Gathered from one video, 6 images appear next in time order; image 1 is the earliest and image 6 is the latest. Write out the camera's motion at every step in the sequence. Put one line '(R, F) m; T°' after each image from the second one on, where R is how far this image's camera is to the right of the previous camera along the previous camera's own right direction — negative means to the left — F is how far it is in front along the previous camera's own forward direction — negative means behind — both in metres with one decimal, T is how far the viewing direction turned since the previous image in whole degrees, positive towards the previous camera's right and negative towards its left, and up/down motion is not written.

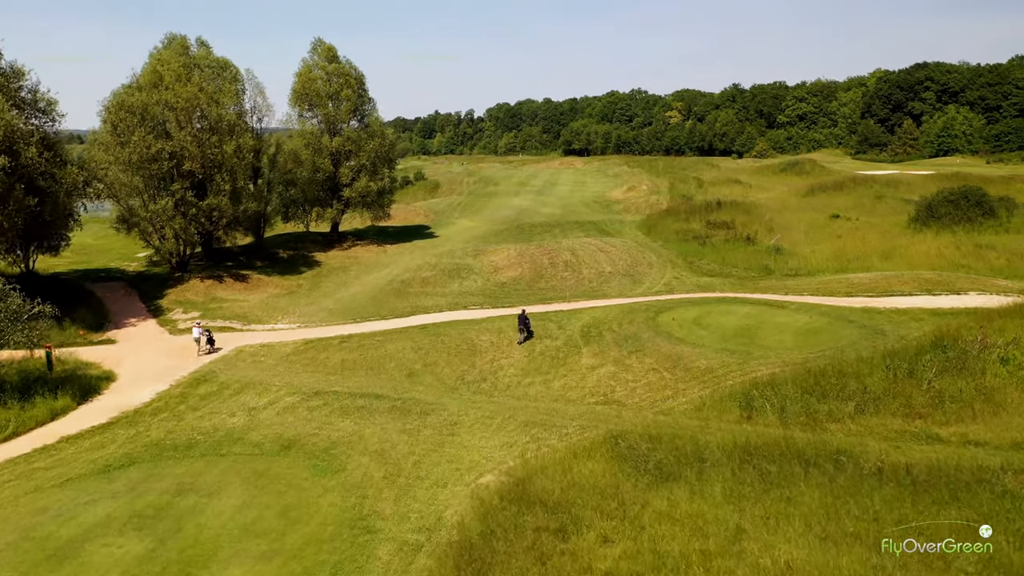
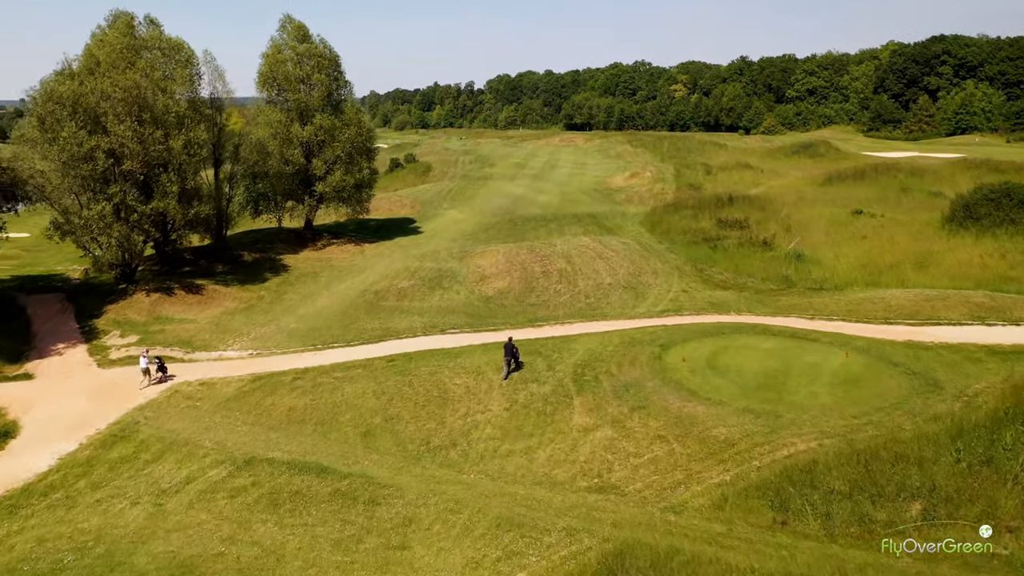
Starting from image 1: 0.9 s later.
(+0.6, +4.0) m; 0°
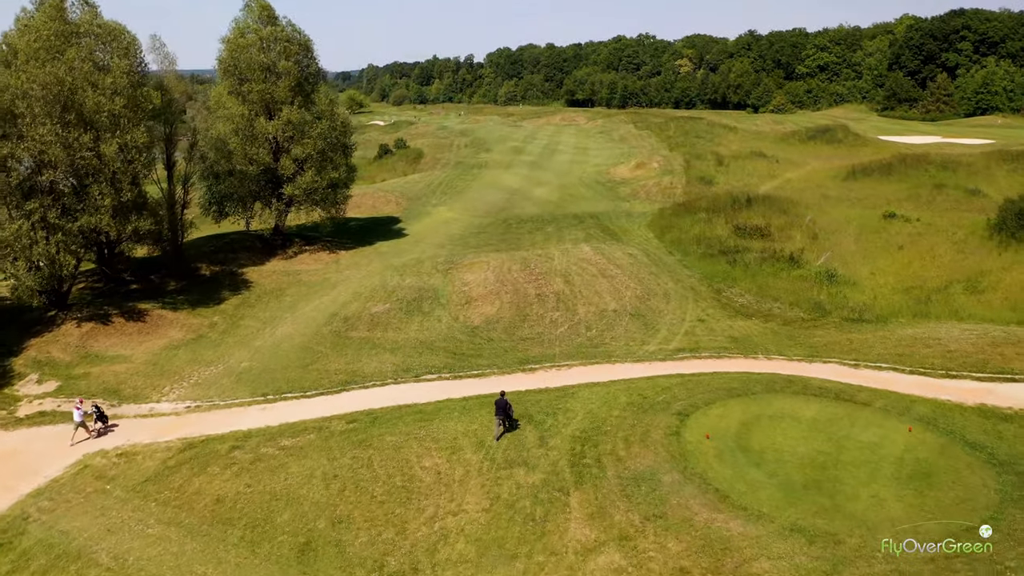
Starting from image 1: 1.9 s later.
(+0.4, +4.2) m; 0°
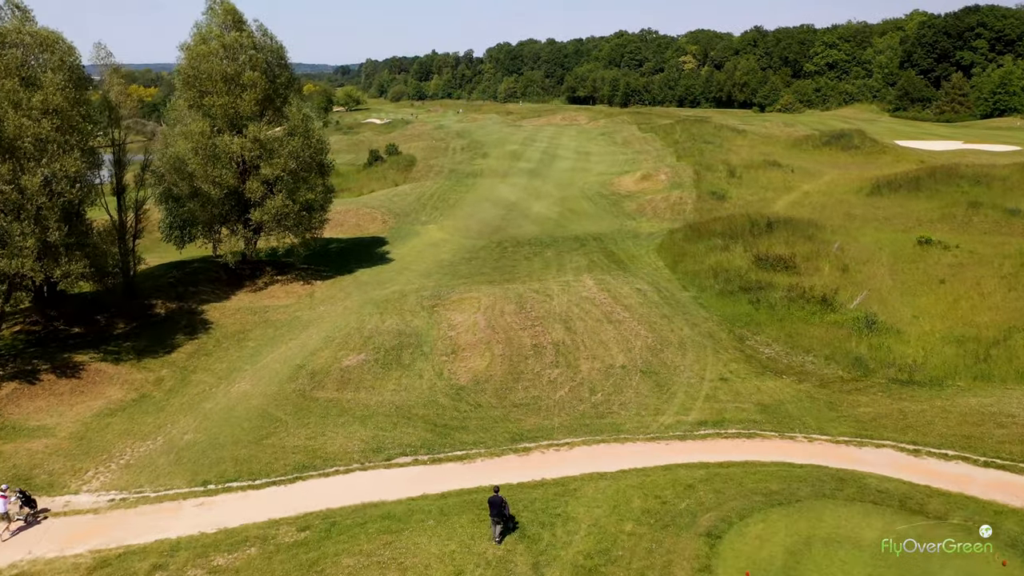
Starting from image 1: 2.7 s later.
(+0.2, +3.7) m; 0°
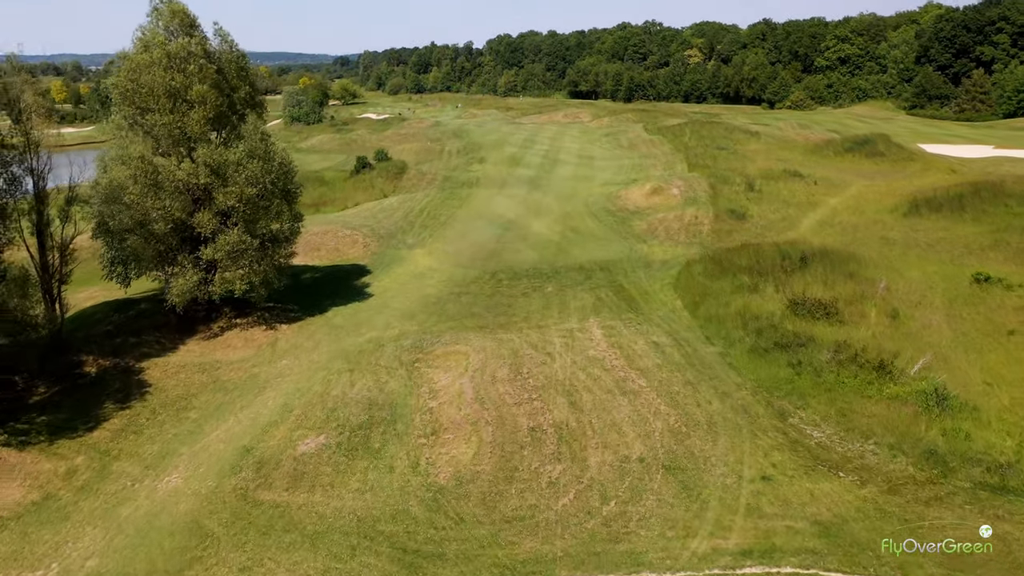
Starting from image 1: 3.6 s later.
(+0.2, +4.5) m; 0°
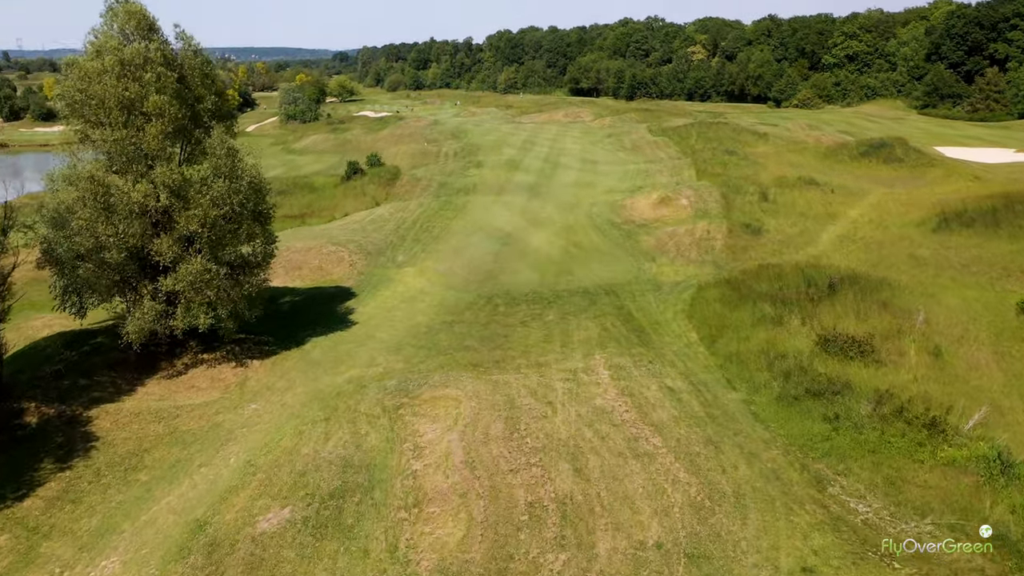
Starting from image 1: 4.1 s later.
(+0.1, +2.9) m; 0°
